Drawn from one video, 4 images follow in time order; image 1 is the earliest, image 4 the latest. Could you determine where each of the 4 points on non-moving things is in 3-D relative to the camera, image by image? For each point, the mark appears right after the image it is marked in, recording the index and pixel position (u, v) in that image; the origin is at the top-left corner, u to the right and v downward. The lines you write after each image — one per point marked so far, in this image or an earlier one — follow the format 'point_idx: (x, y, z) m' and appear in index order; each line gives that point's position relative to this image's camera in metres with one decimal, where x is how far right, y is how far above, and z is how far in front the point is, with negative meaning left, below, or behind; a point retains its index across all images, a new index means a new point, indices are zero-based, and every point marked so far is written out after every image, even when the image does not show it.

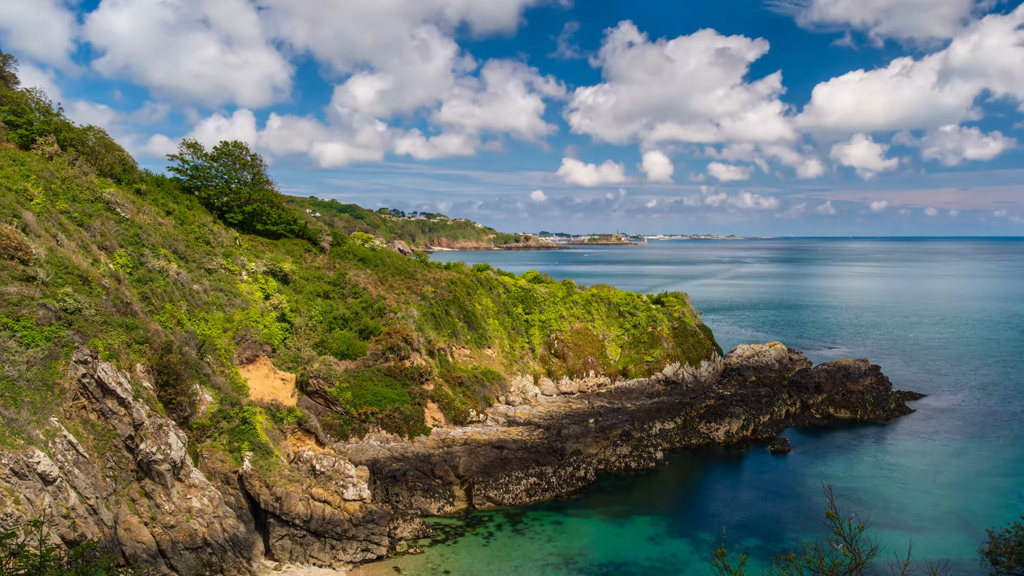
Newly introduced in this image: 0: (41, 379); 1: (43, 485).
0: (-16.6, -3.4, +19.3) m
1: (-15.1, -6.6, +17.5) m
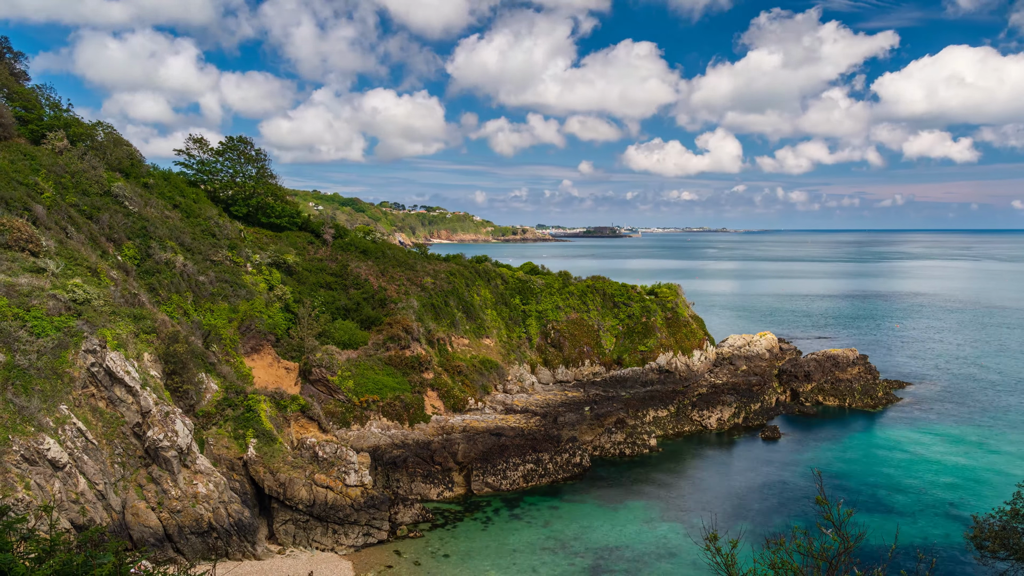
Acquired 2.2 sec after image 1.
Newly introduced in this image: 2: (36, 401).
0: (-16.7, -3.0, +20.0) m
1: (-15.2, -6.1, +18.2) m
2: (-16.2, -3.9, +18.8) m
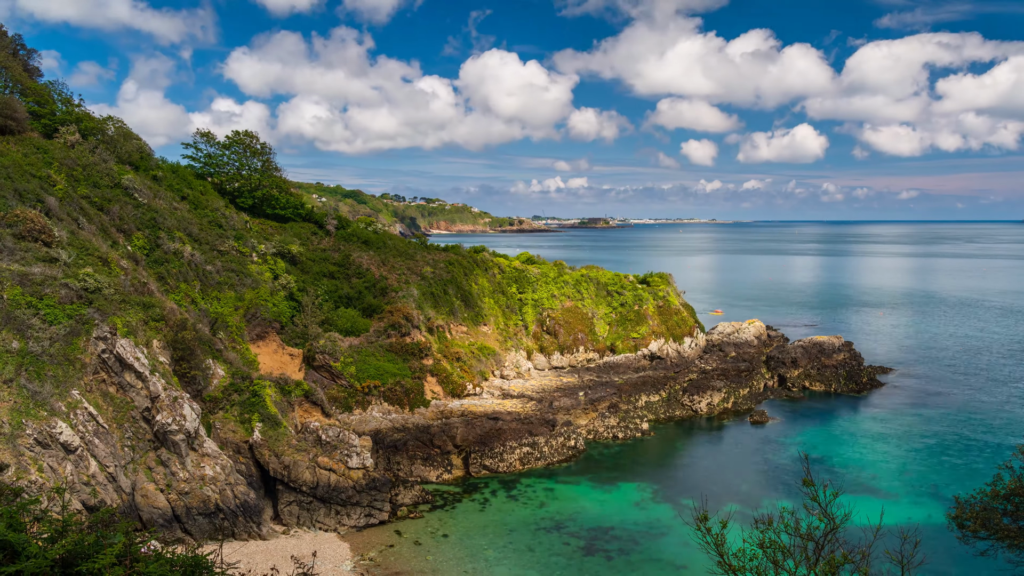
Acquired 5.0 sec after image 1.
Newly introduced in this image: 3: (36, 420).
0: (-16.9, -2.4, +20.9) m
1: (-15.3, -5.6, +19.1) m
2: (-16.4, -3.4, +19.6) m
3: (-16.0, -4.4, +18.8) m
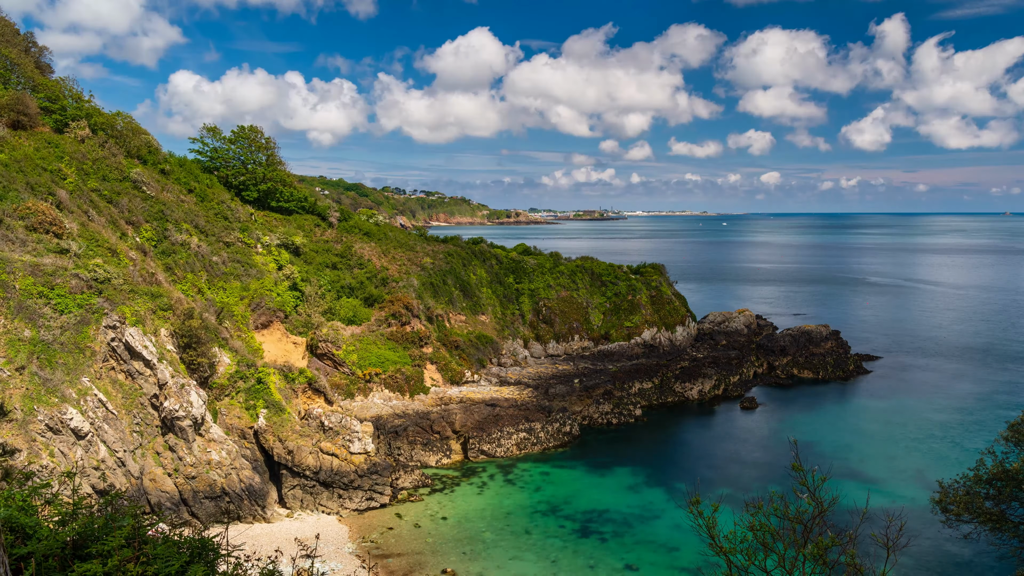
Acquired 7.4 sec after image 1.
0: (-17.0, -1.9, +21.7) m
1: (-15.5, -5.1, +19.9) m
2: (-16.5, -2.9, +20.5) m
3: (-16.2, -3.9, +19.6) m
